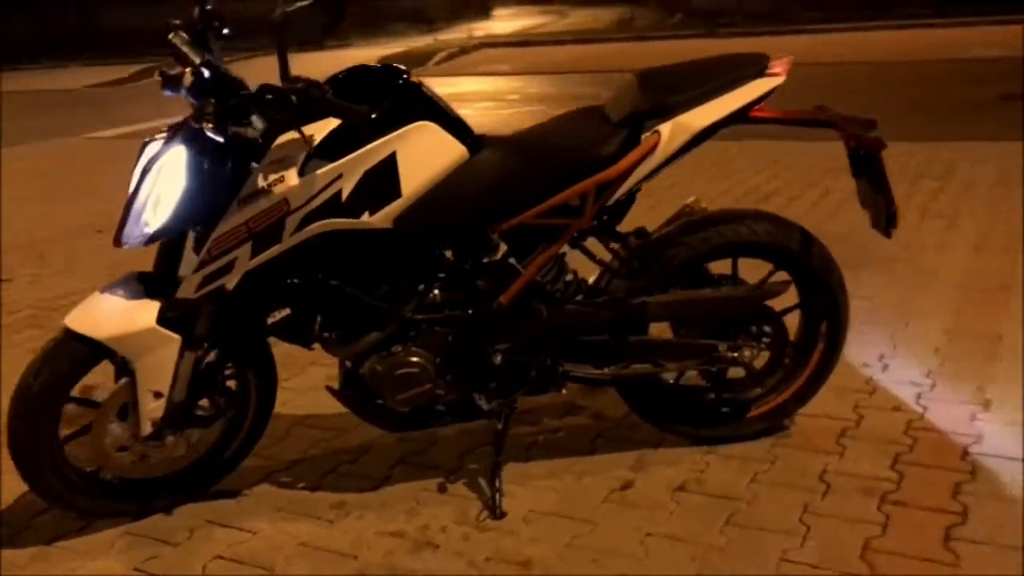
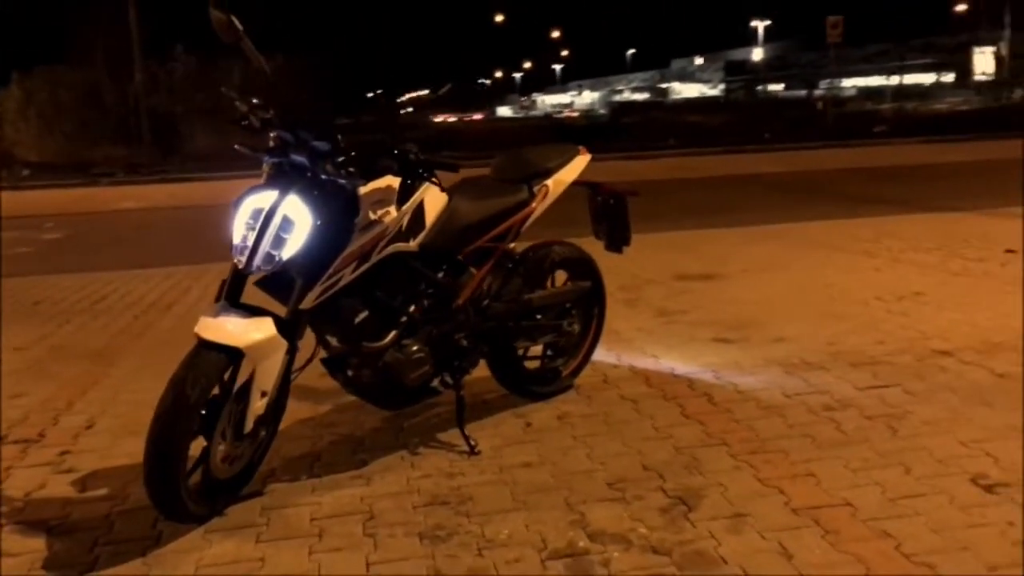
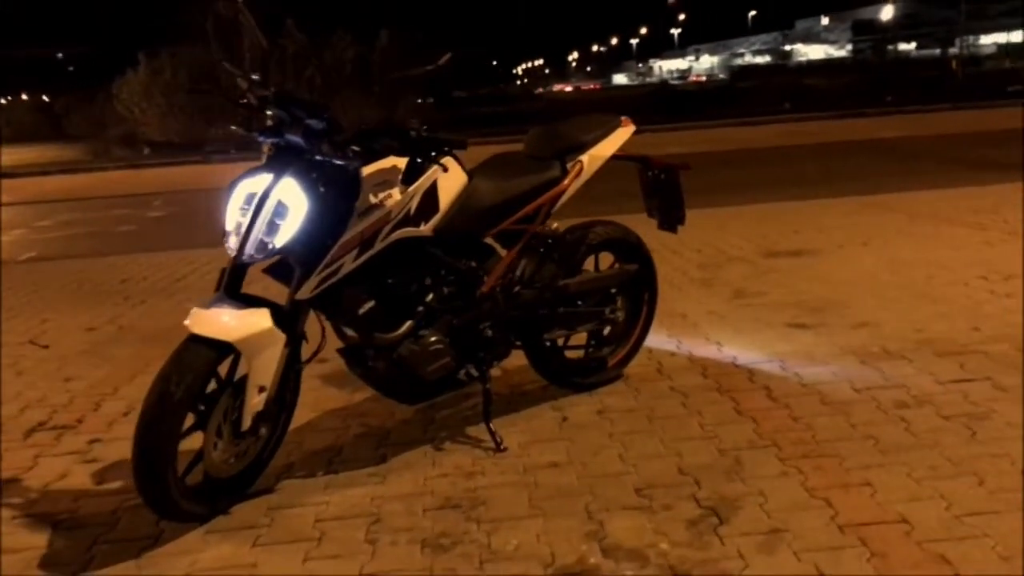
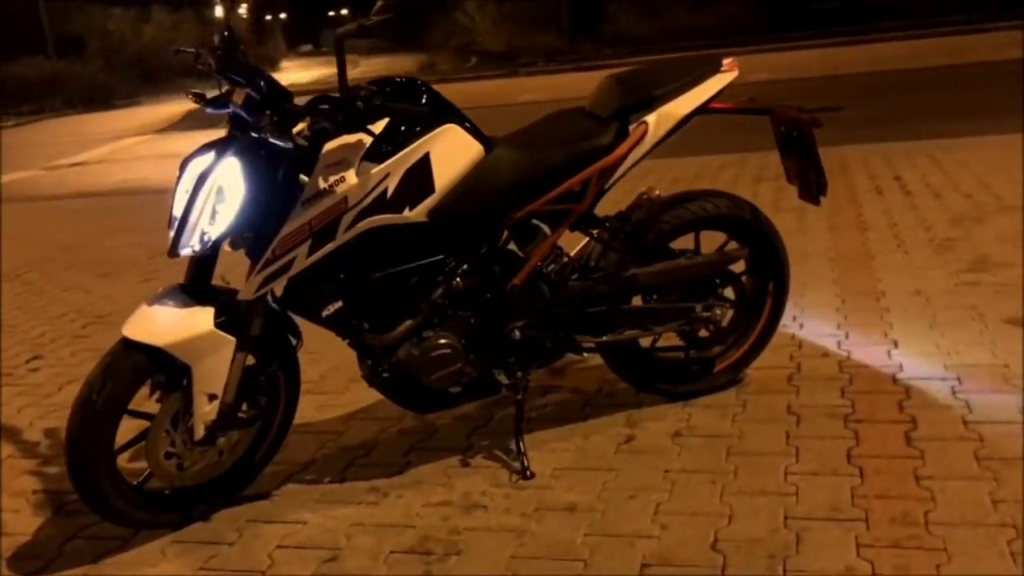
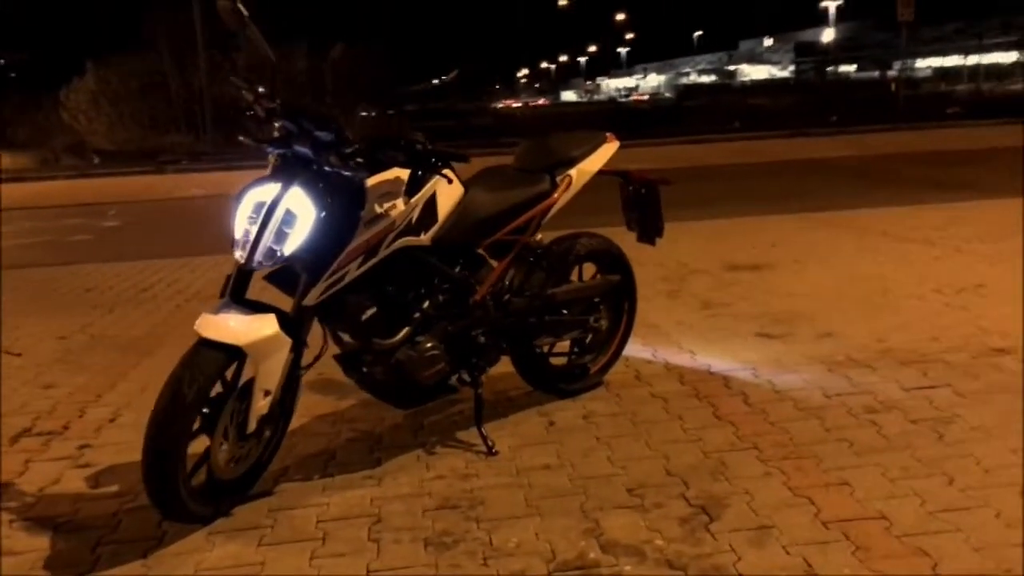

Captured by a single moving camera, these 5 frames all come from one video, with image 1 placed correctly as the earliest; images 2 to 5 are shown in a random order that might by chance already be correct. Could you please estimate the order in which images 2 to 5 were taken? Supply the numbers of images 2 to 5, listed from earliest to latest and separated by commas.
4, 3, 5, 2
